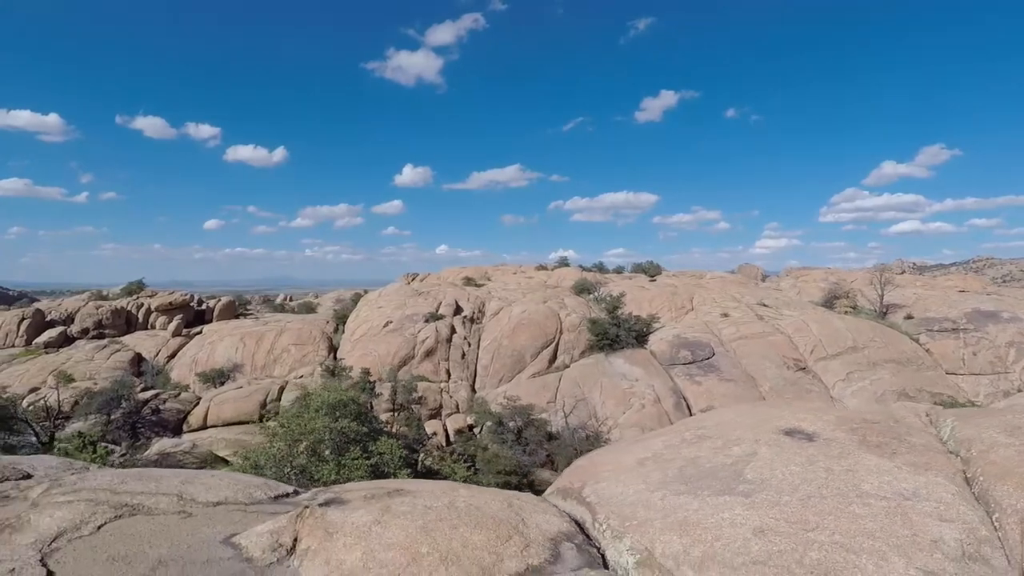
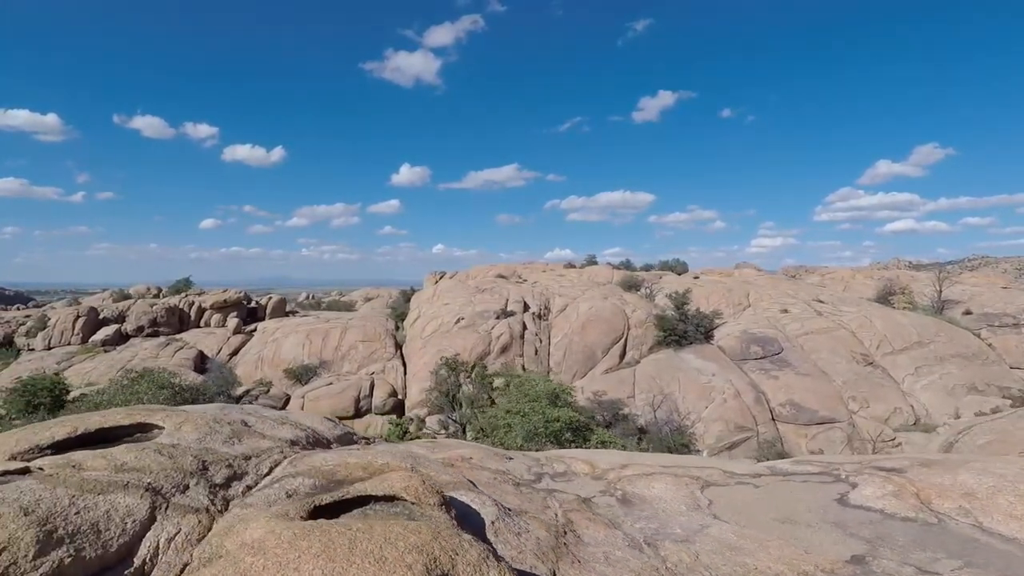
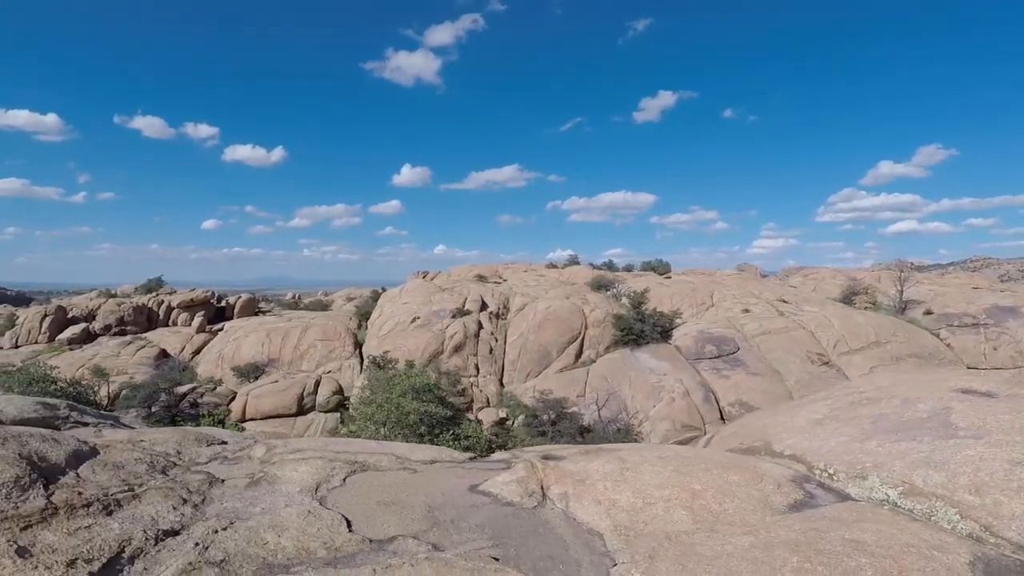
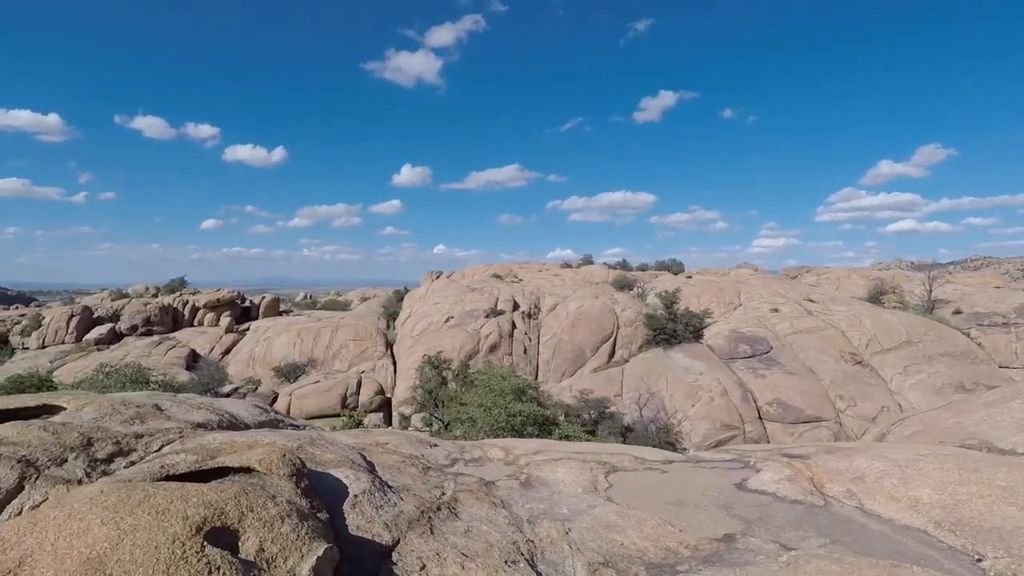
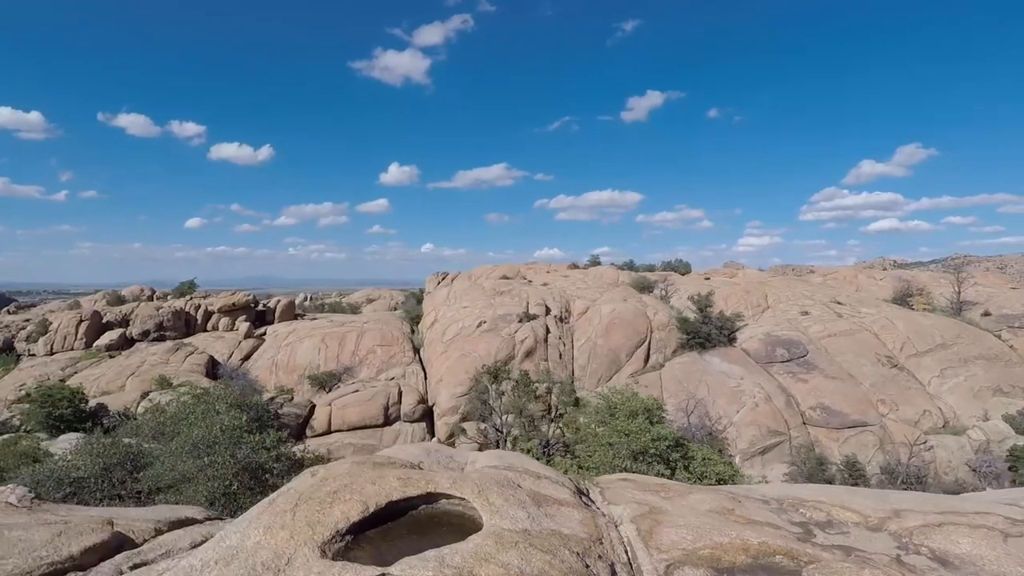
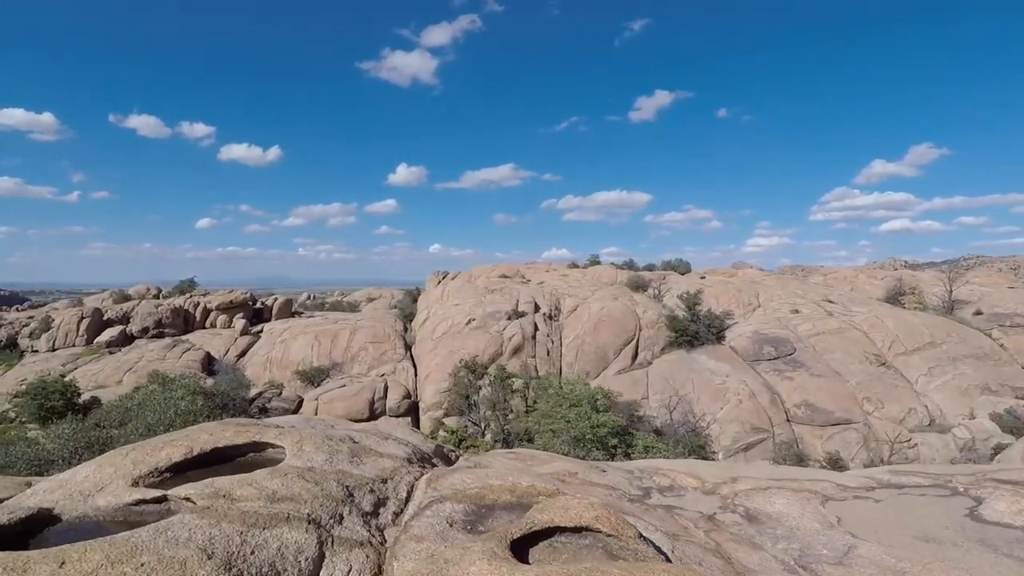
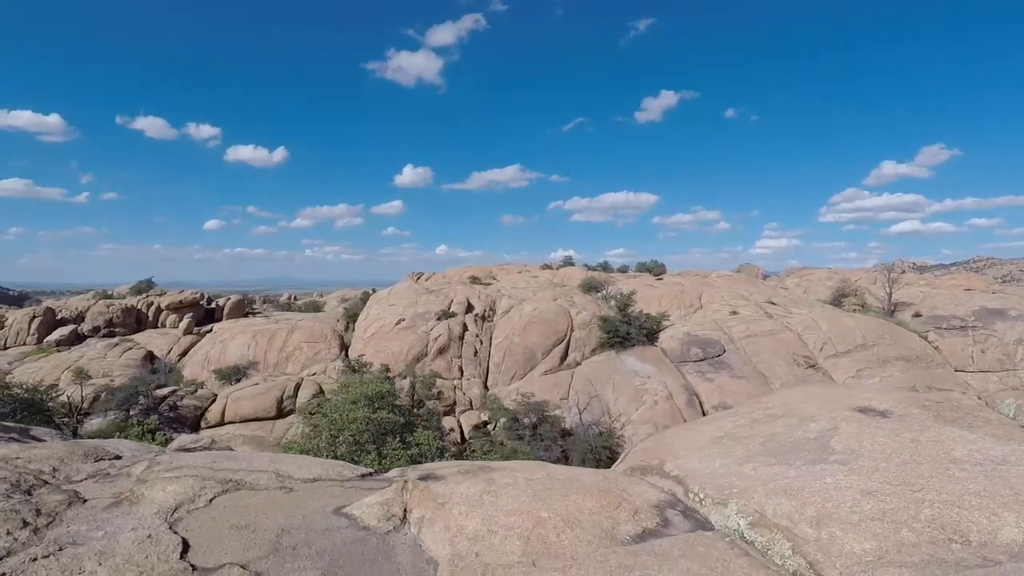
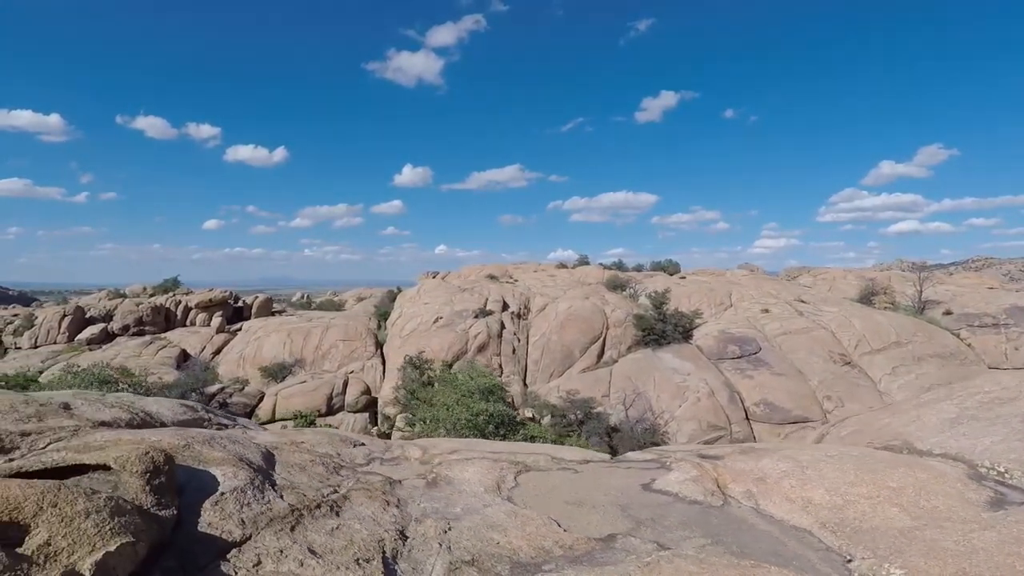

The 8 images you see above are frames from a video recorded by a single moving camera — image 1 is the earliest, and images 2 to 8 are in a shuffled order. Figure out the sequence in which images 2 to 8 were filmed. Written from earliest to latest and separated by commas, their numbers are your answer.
7, 3, 8, 4, 2, 6, 5
